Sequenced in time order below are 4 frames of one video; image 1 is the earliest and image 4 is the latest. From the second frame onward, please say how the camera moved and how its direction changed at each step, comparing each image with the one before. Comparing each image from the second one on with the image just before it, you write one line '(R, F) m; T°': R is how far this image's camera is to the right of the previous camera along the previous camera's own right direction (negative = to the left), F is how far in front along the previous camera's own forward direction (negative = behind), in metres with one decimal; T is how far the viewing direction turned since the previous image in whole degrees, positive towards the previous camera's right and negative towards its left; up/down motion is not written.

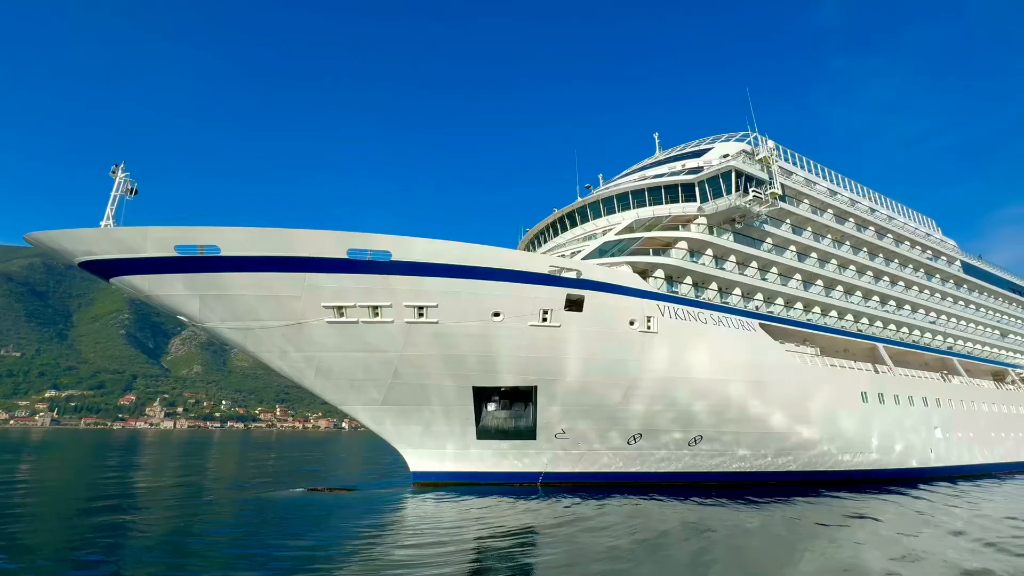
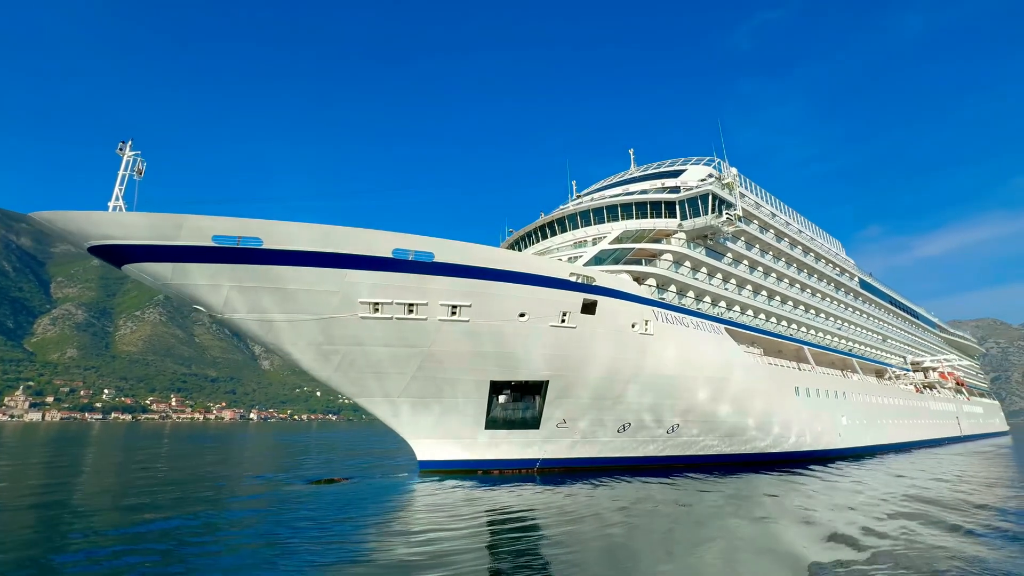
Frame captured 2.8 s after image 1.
(-2.6, -0.8) m; +10°
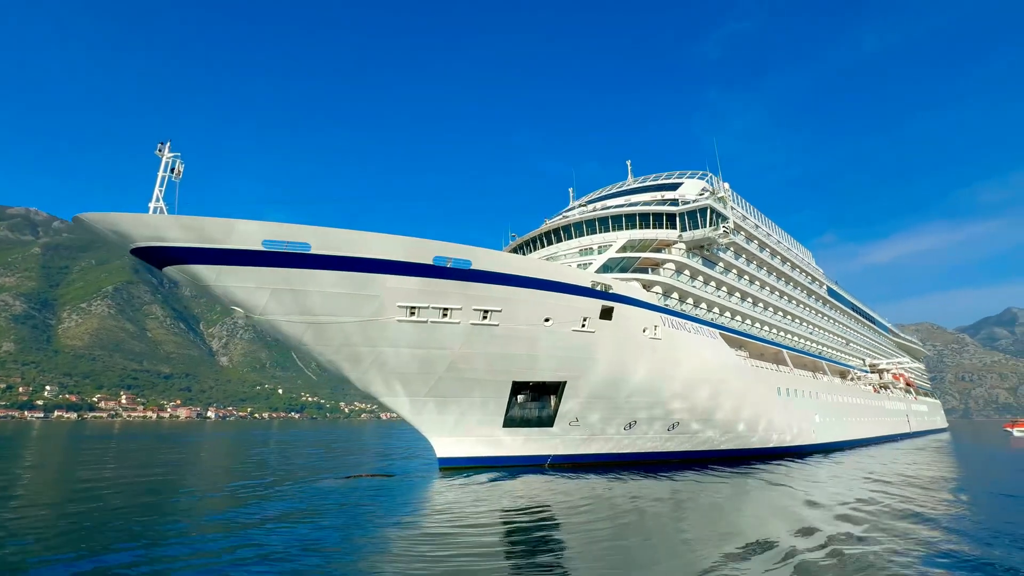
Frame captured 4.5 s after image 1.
(-1.6, -0.6) m; +4°
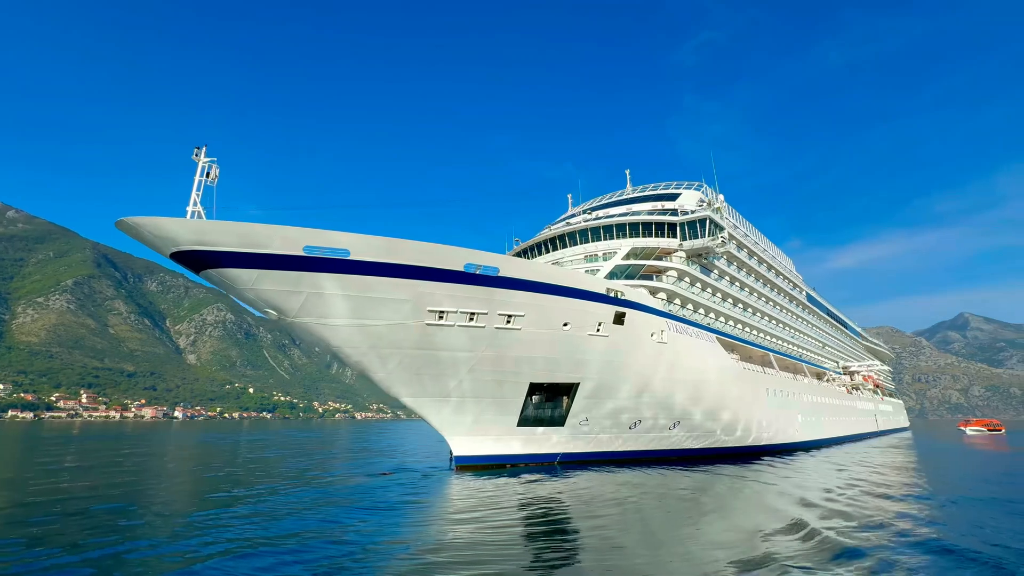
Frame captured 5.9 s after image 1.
(-1.3, -0.5) m; +3°
